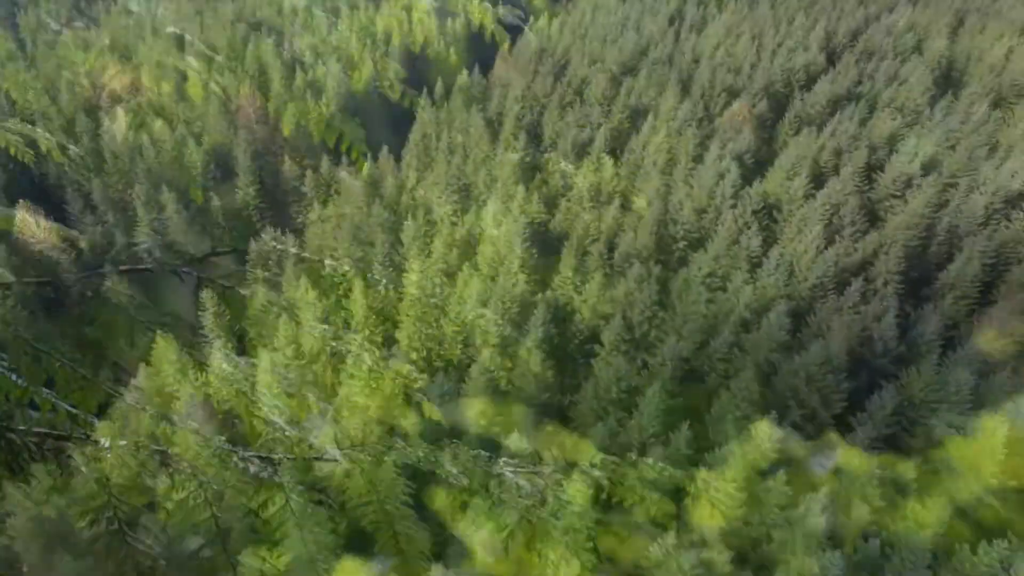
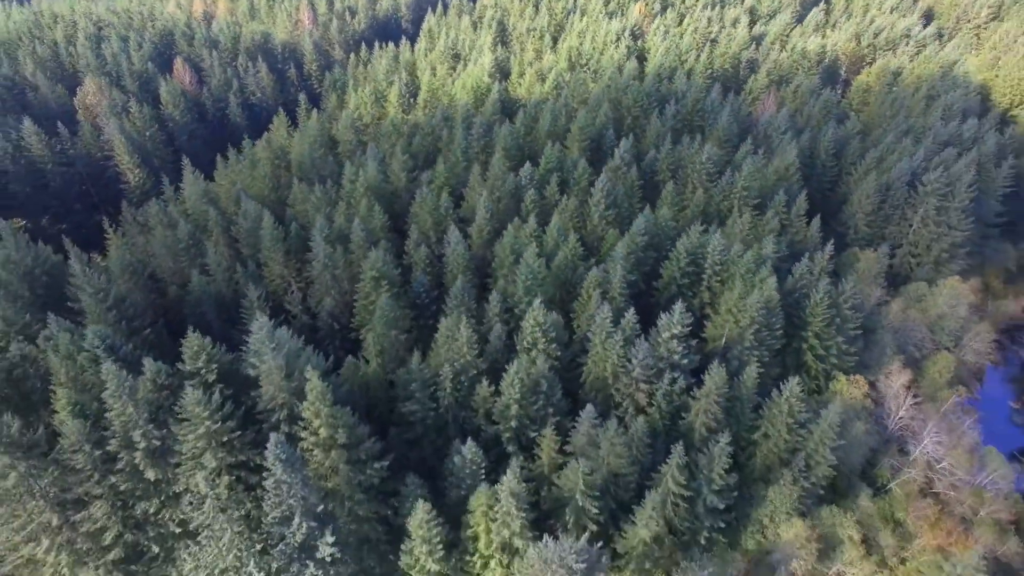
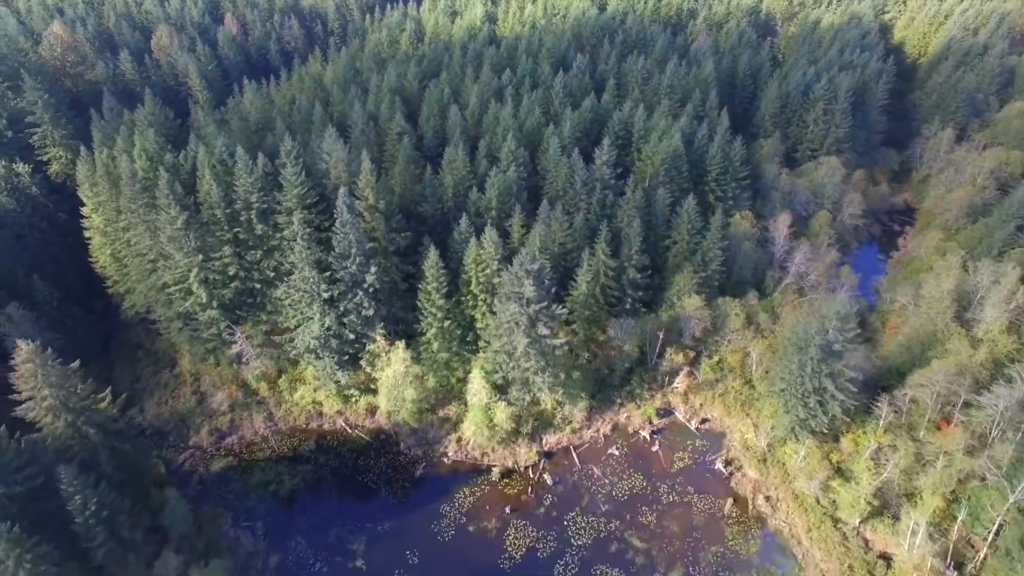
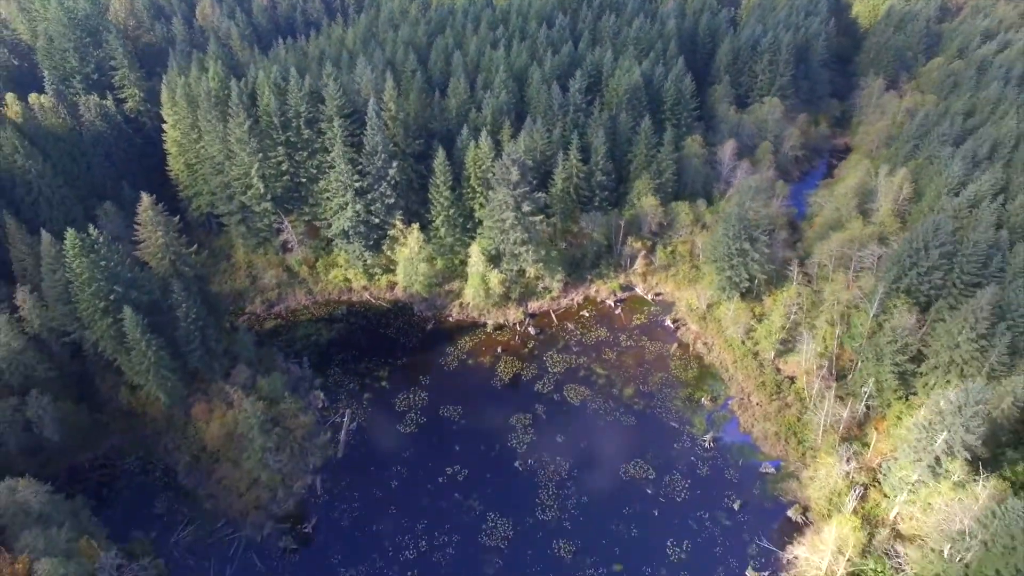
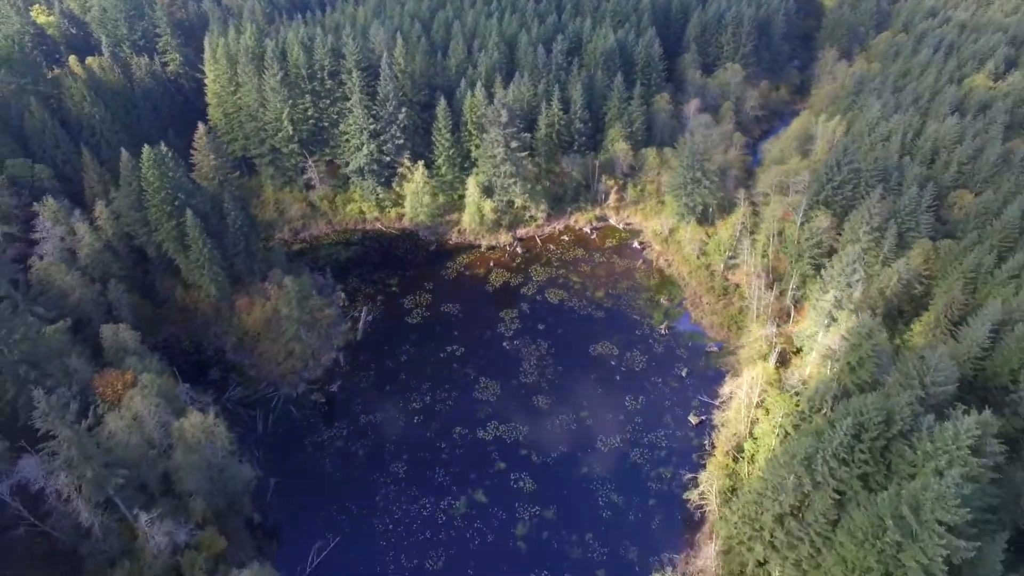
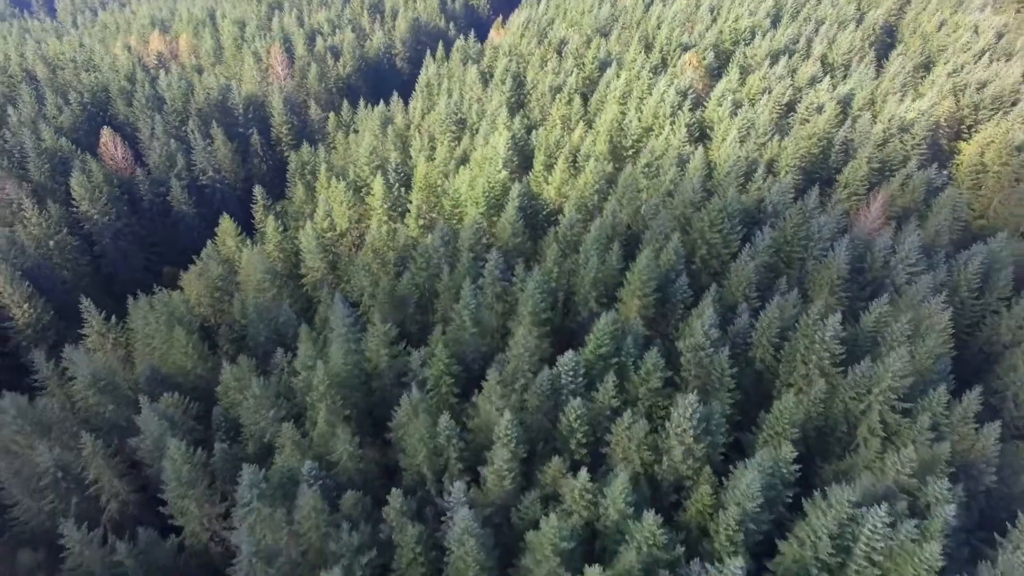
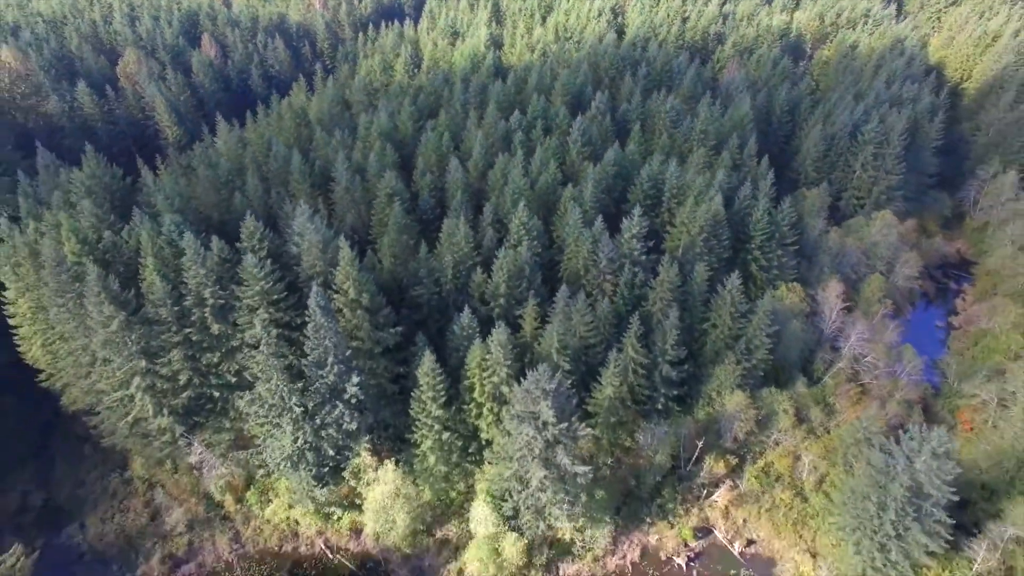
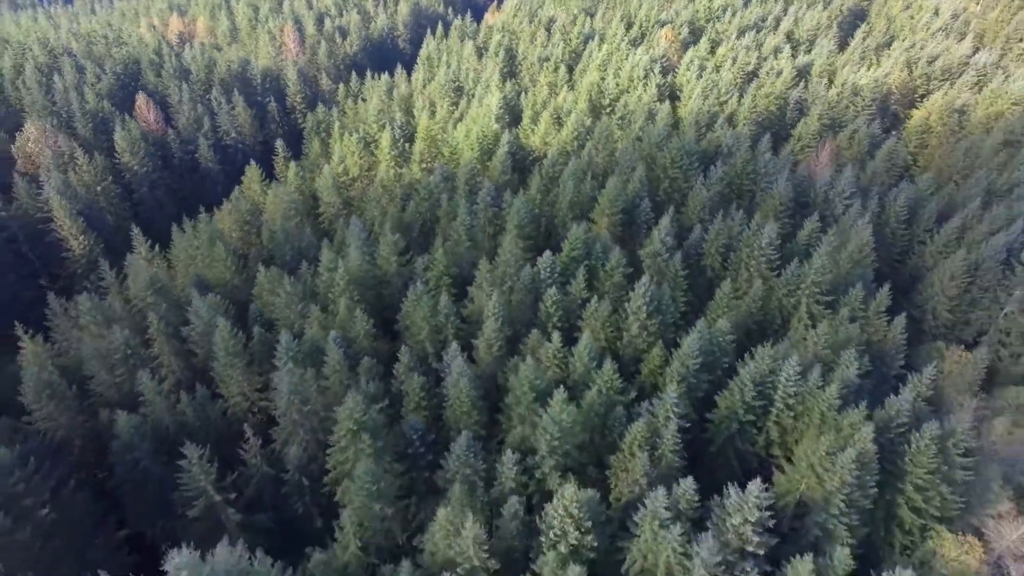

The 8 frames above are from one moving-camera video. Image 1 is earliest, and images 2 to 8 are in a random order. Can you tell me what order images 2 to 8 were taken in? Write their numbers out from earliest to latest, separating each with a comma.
6, 8, 2, 7, 3, 4, 5
